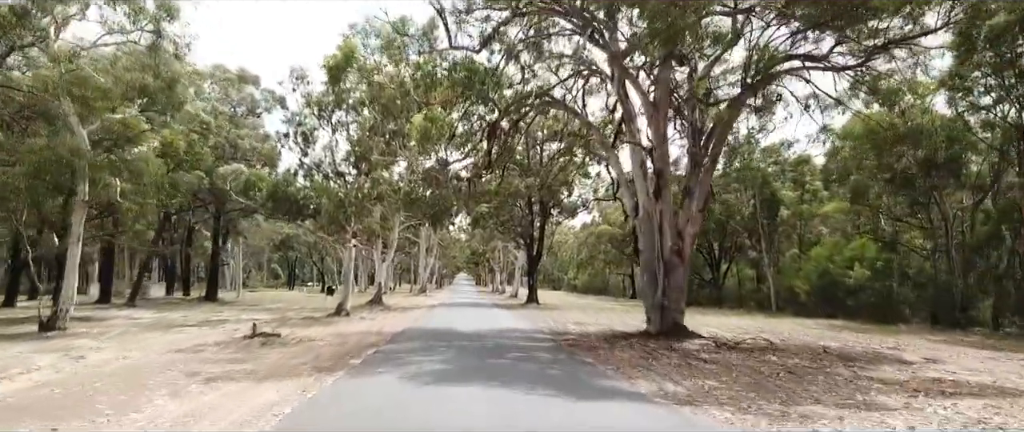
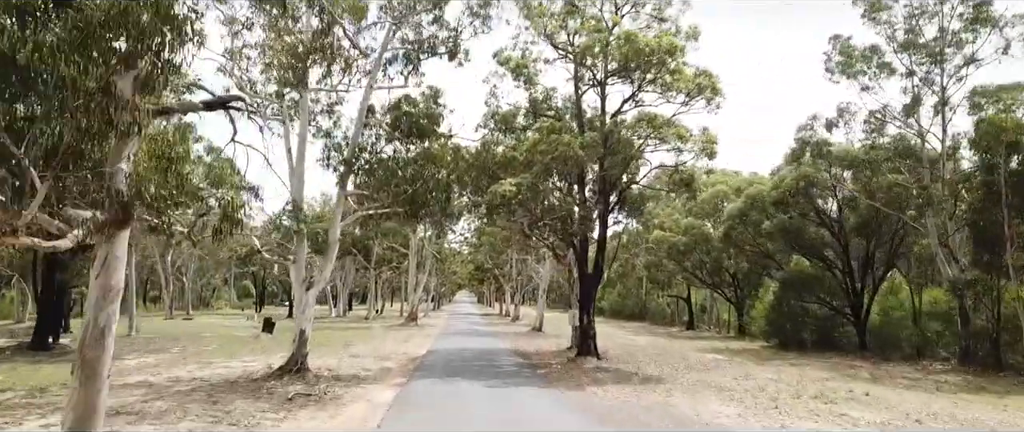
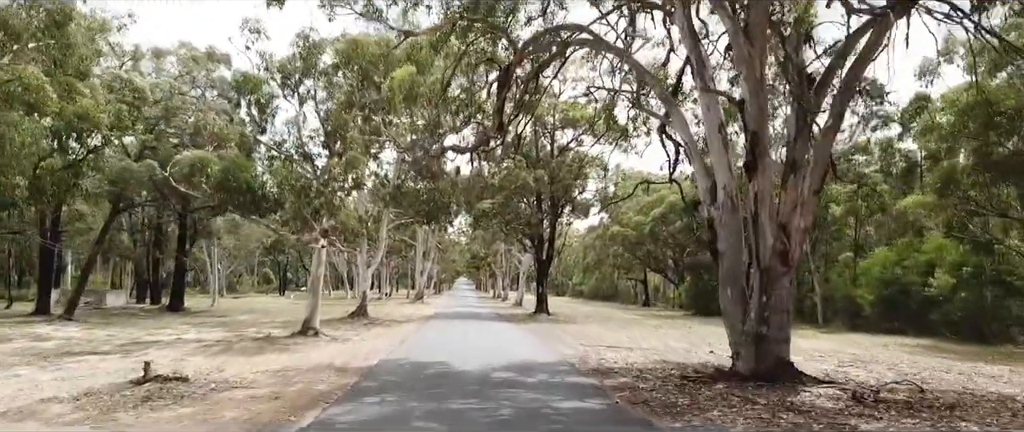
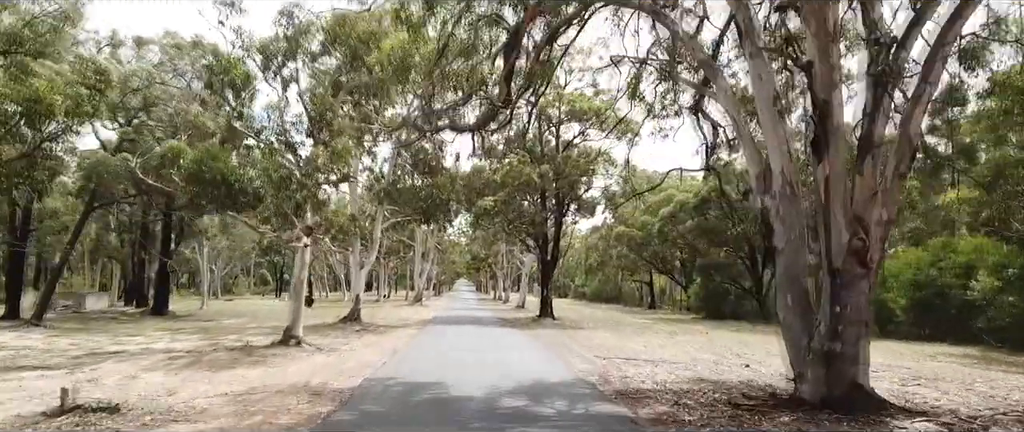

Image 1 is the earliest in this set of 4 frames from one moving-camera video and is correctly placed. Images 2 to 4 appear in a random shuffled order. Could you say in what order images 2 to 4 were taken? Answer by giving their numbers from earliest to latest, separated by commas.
3, 4, 2
